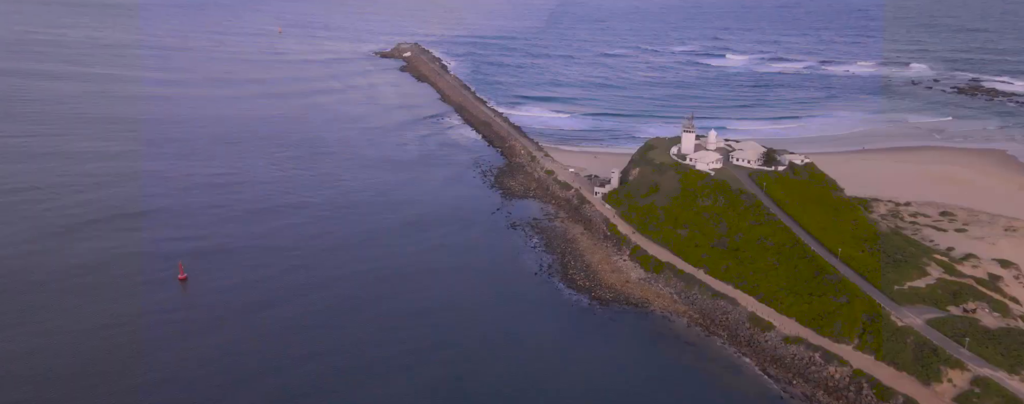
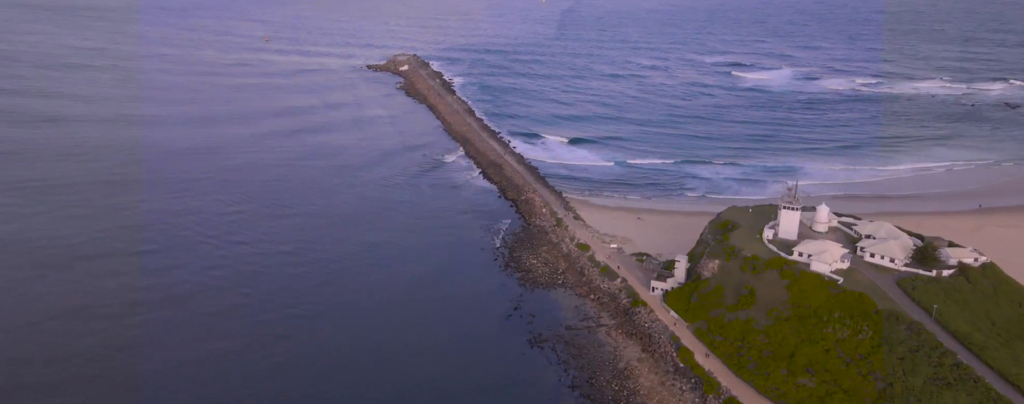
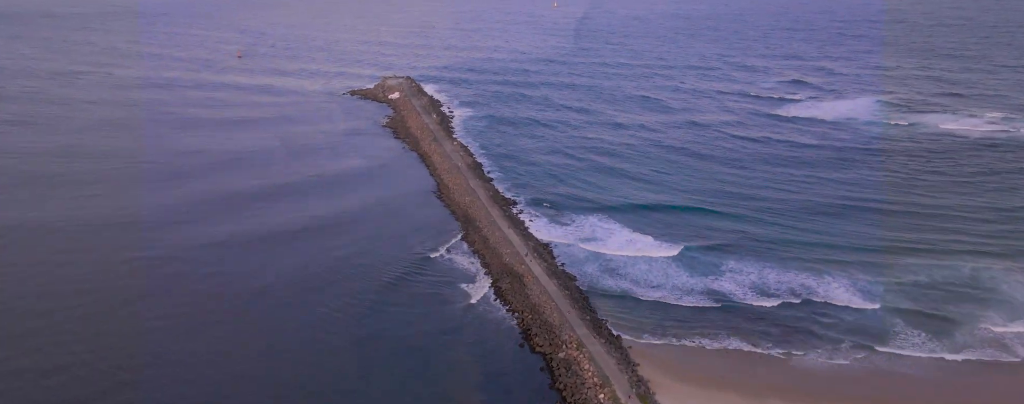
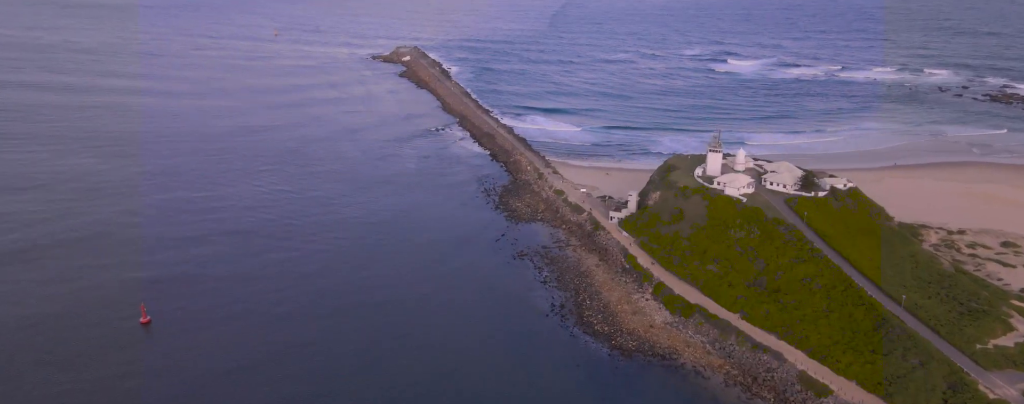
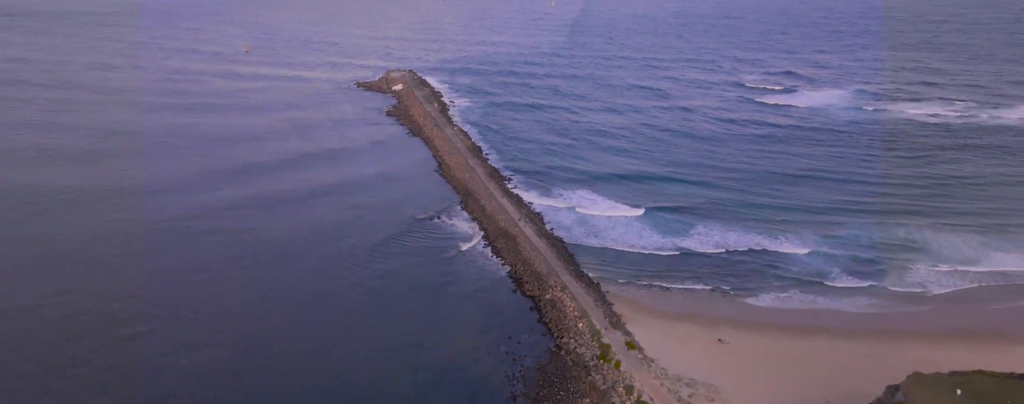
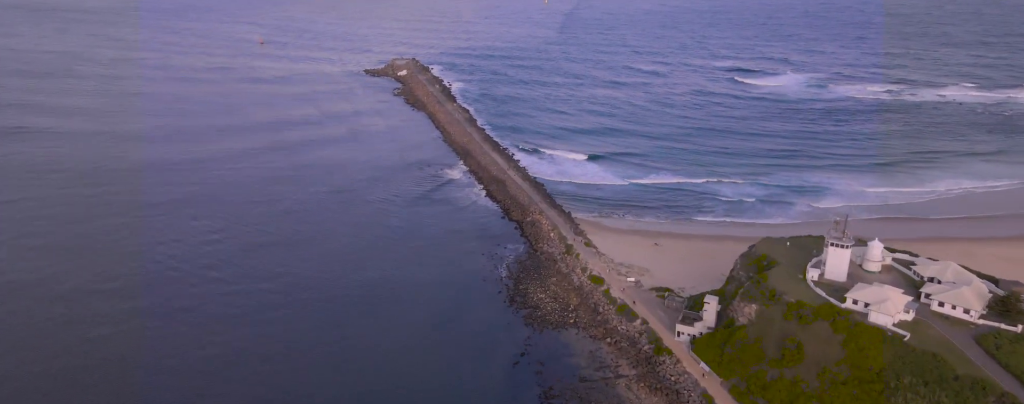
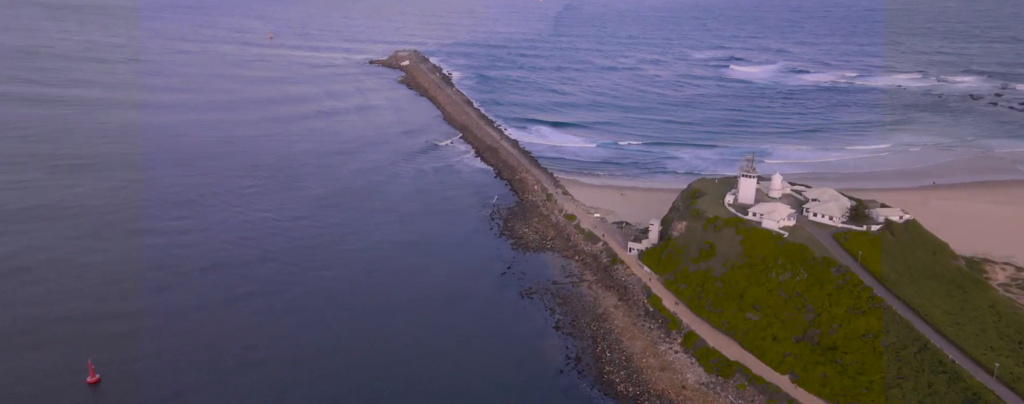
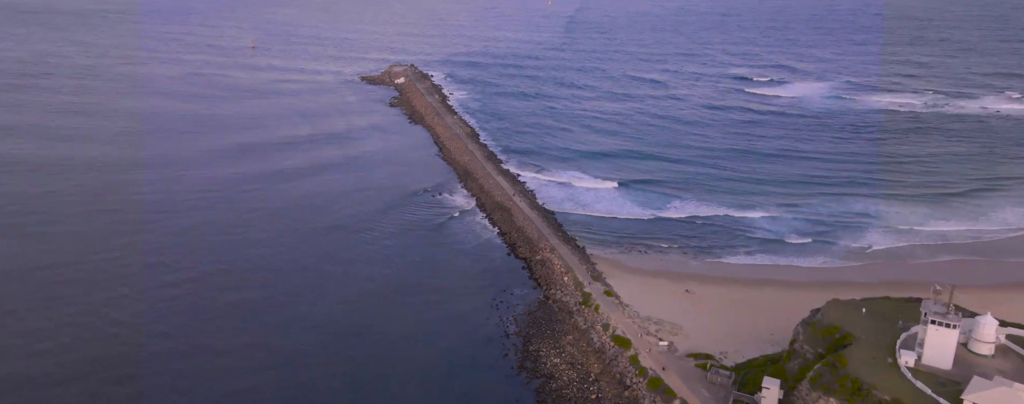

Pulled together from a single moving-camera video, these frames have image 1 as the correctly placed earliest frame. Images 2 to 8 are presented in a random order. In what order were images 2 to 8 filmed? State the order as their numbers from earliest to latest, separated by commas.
4, 7, 2, 6, 8, 5, 3
